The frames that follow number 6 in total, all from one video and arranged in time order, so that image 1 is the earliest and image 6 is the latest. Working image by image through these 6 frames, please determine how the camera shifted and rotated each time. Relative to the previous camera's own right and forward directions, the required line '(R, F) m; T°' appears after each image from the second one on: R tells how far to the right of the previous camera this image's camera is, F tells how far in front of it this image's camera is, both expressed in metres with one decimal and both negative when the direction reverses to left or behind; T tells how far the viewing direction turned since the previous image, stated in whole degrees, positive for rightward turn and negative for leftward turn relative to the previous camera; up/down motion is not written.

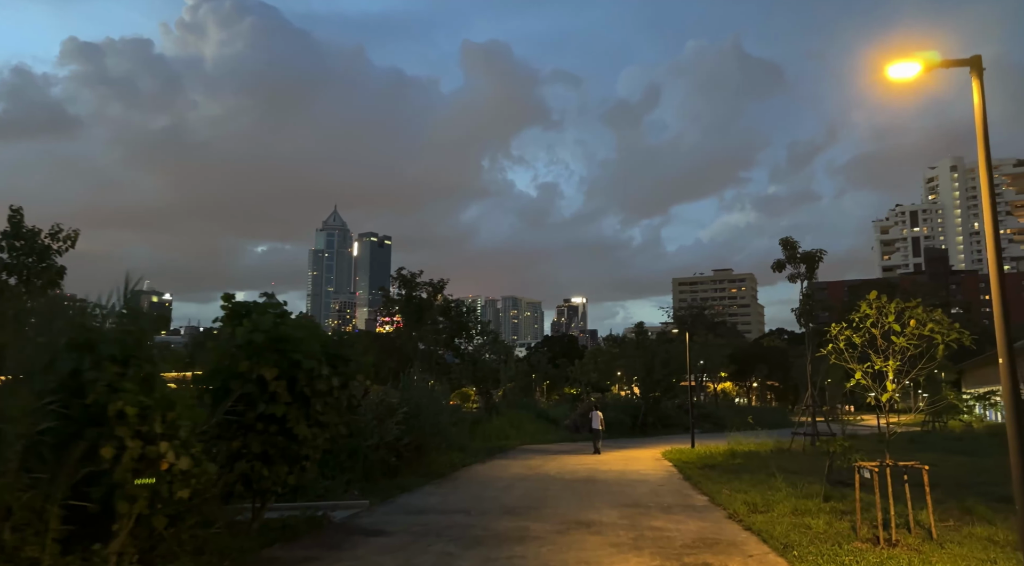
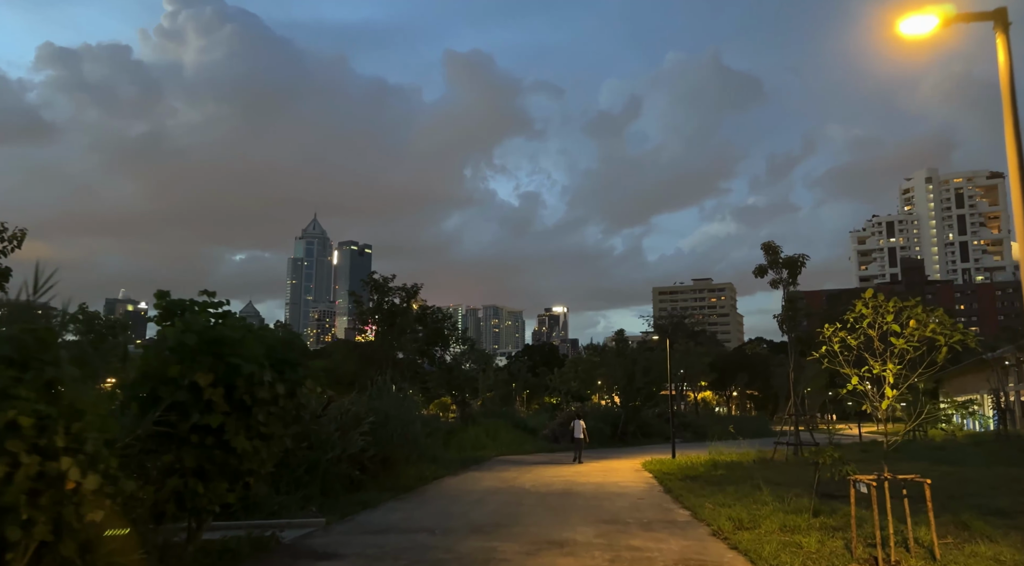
(+0.1, +0.7) m; +1°
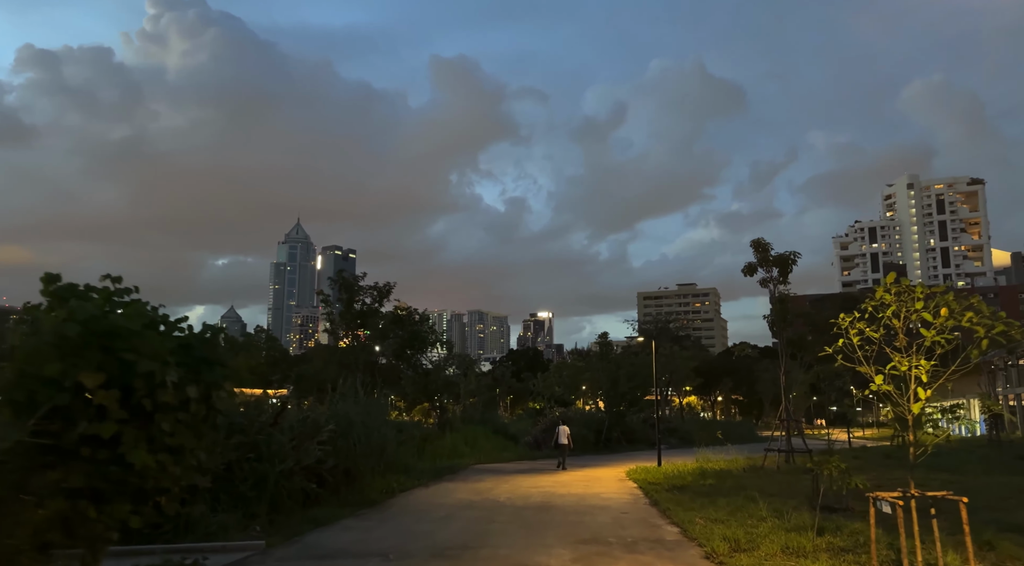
(+0.2, +1.1) m; +1°
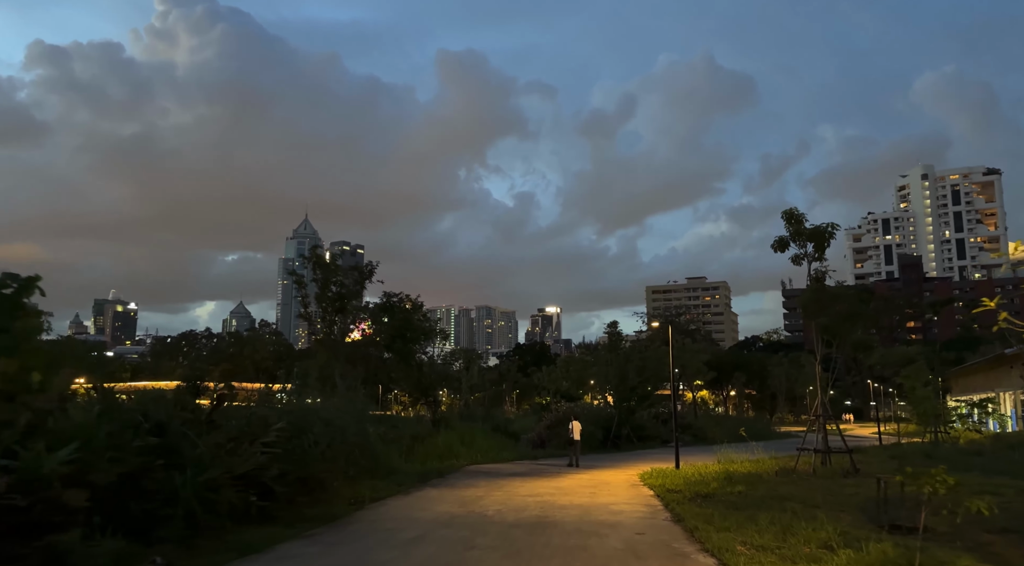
(+0.2, +2.3) m; -1°
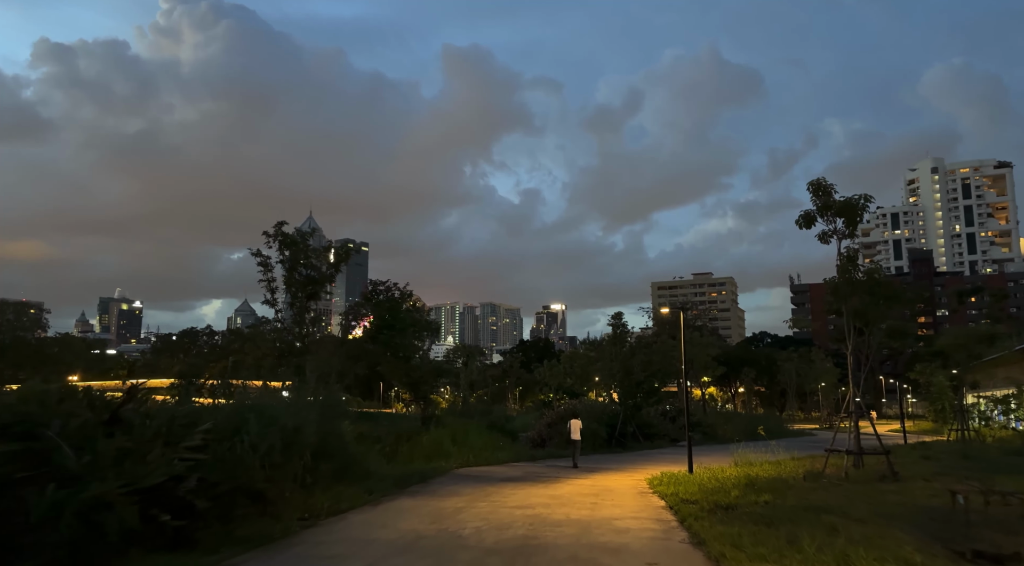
(+0.3, +1.9) m; 0°
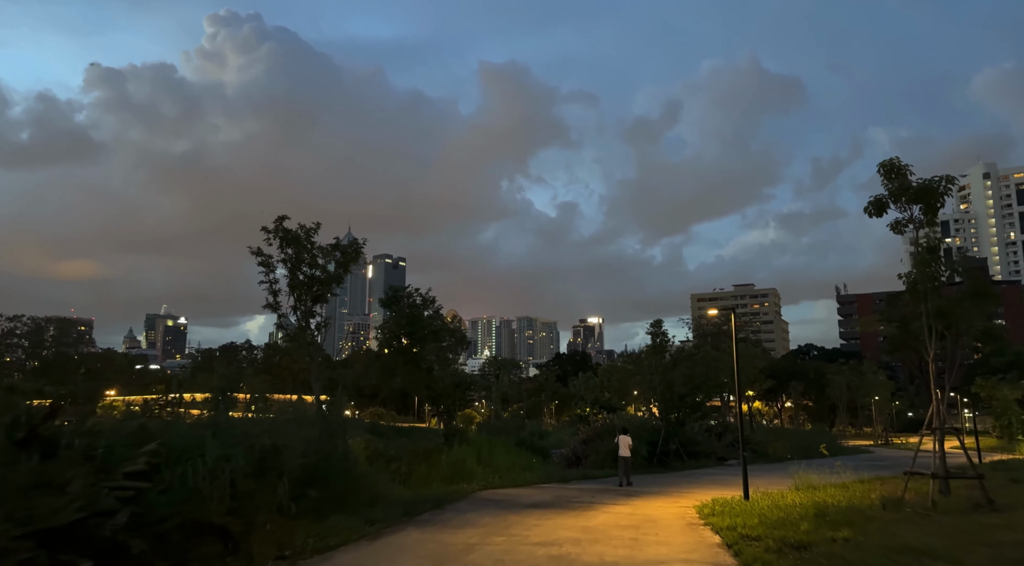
(+0.2, +1.8) m; -3°
